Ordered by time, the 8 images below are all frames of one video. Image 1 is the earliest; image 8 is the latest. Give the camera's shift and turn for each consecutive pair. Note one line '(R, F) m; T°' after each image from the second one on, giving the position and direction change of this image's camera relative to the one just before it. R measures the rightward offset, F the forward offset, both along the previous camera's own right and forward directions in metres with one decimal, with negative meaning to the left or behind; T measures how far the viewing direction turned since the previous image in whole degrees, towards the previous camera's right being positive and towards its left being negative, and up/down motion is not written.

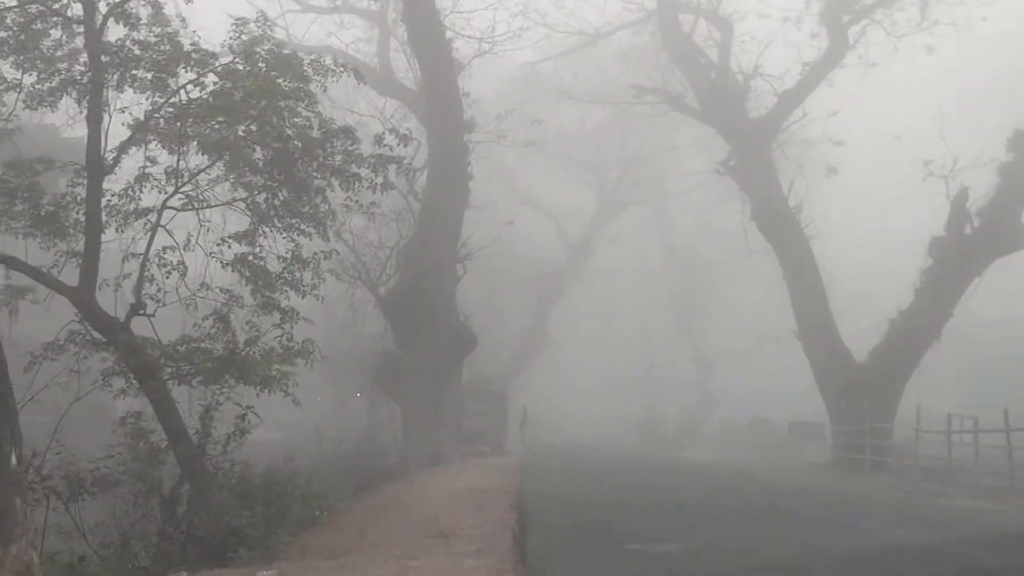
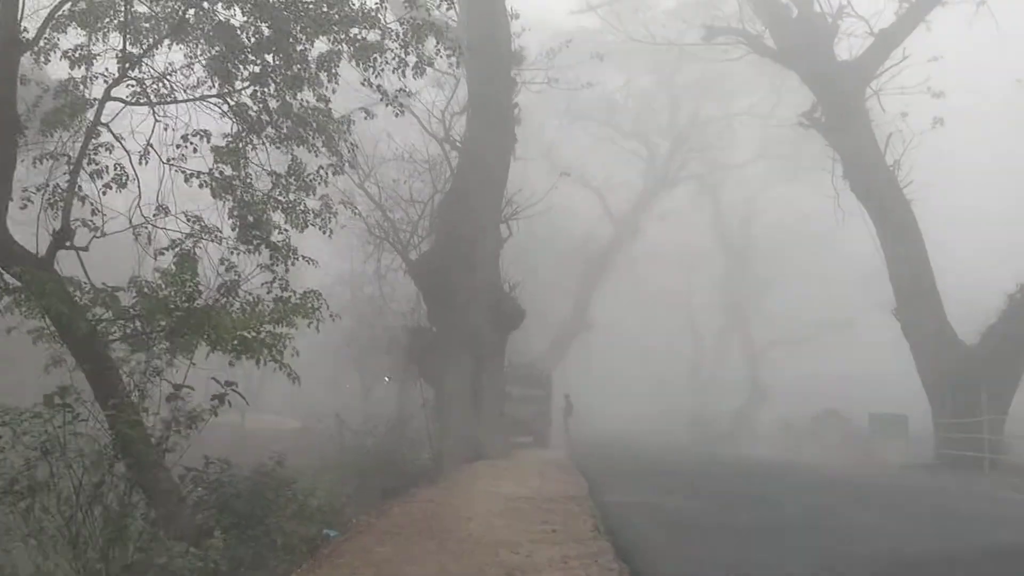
(-0.6, +3.9) m; -2°
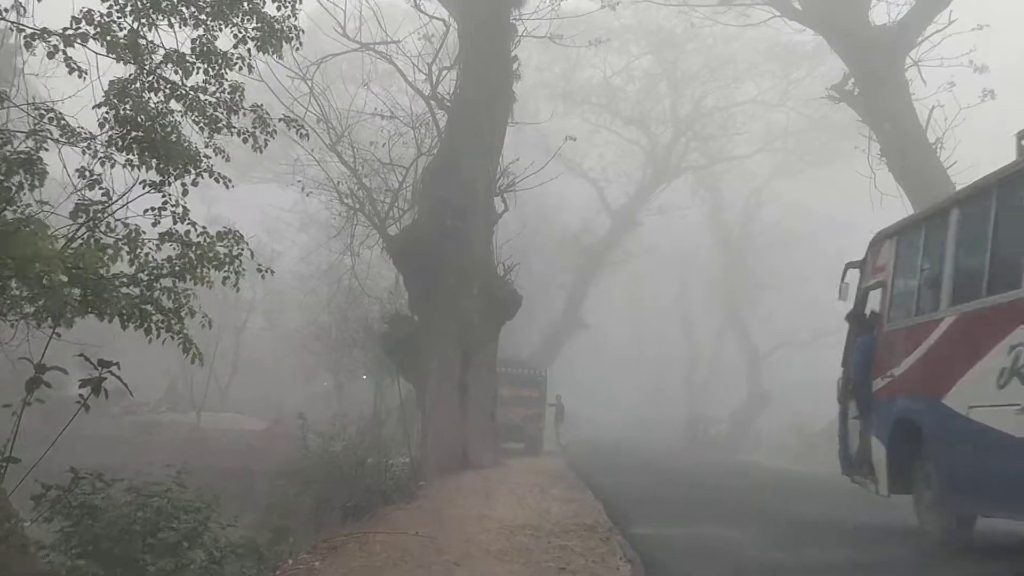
(-0.2, +3.0) m; +1°
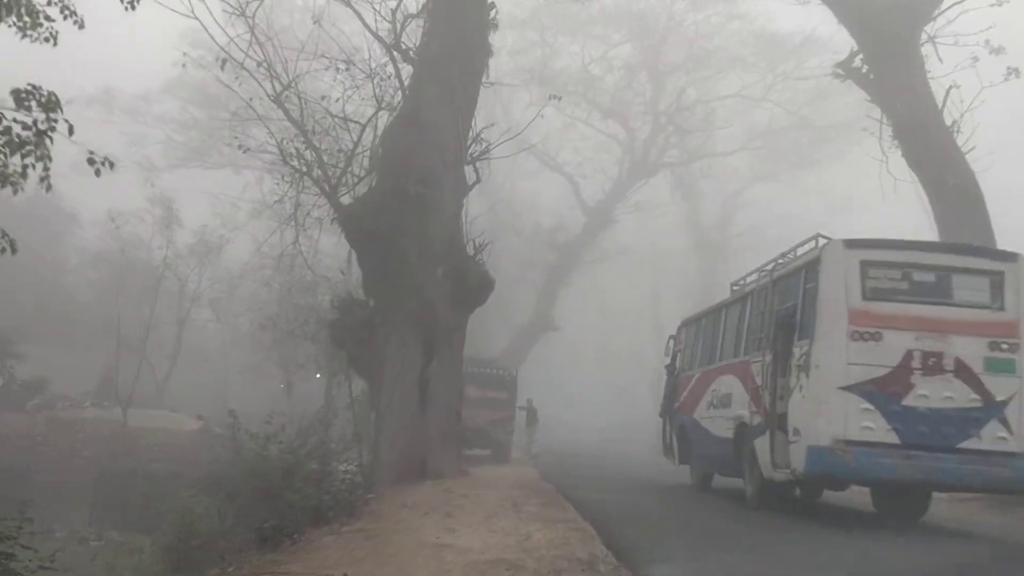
(-0.1, +2.5) m; +2°
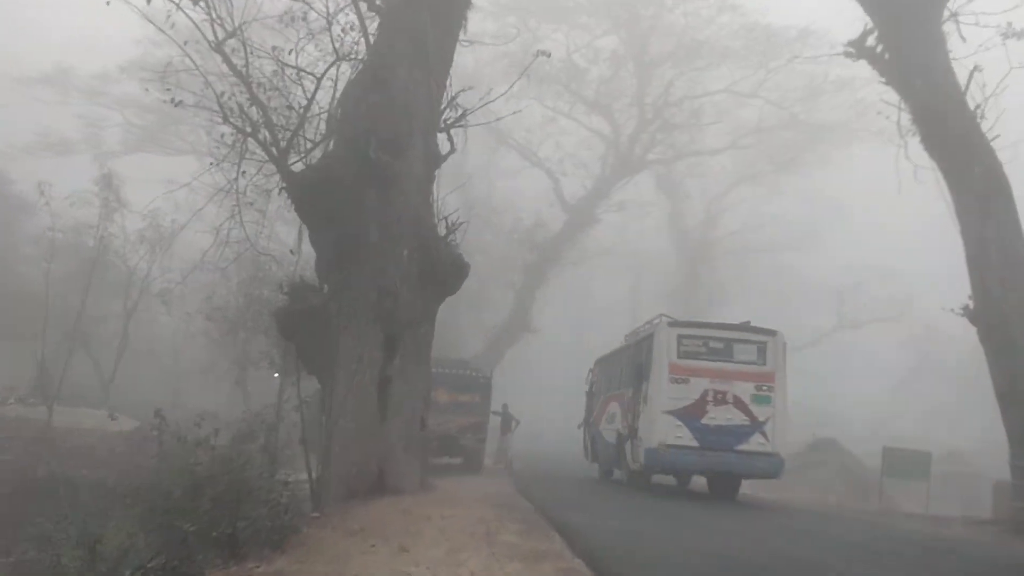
(0.0, +2.2) m; +1°
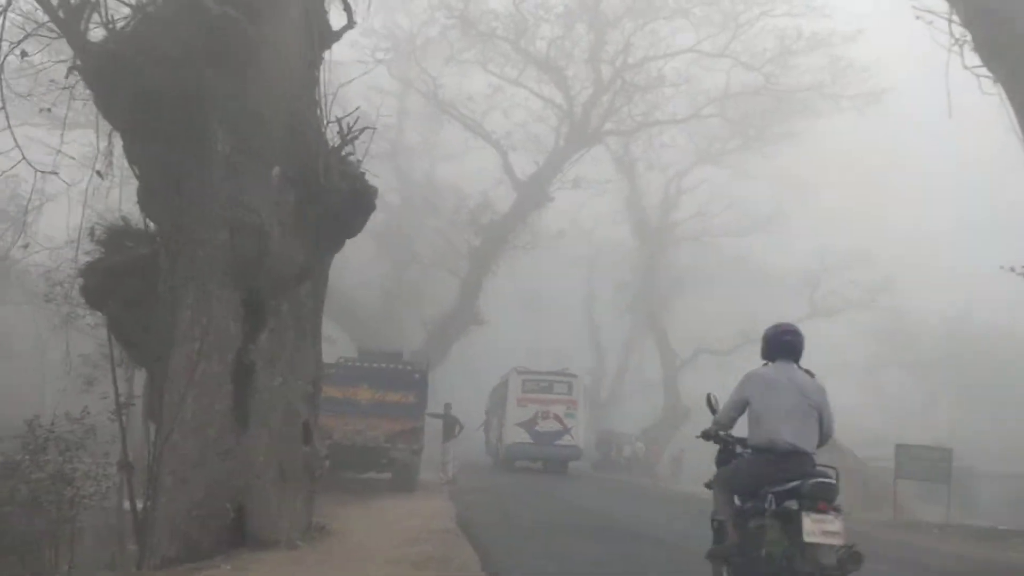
(+0.2, +4.7) m; +3°
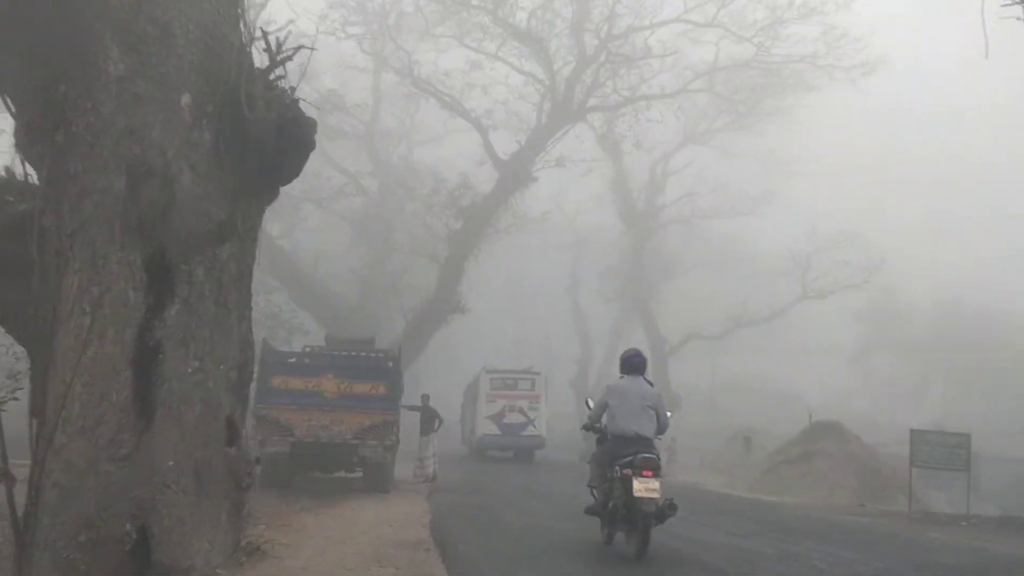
(+0.1, +1.8) m; +1°
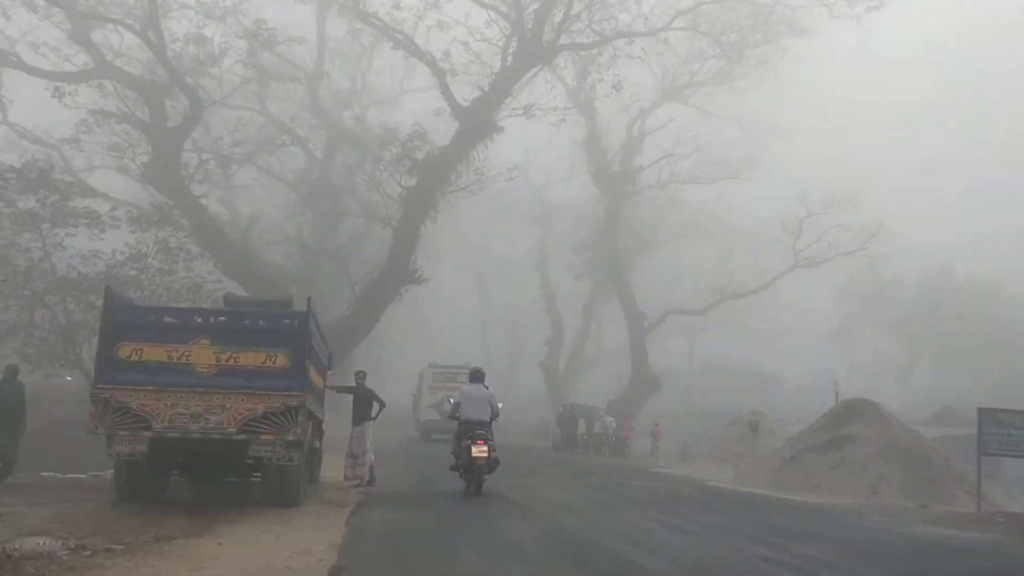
(+0.1, +4.7) m; +2°
